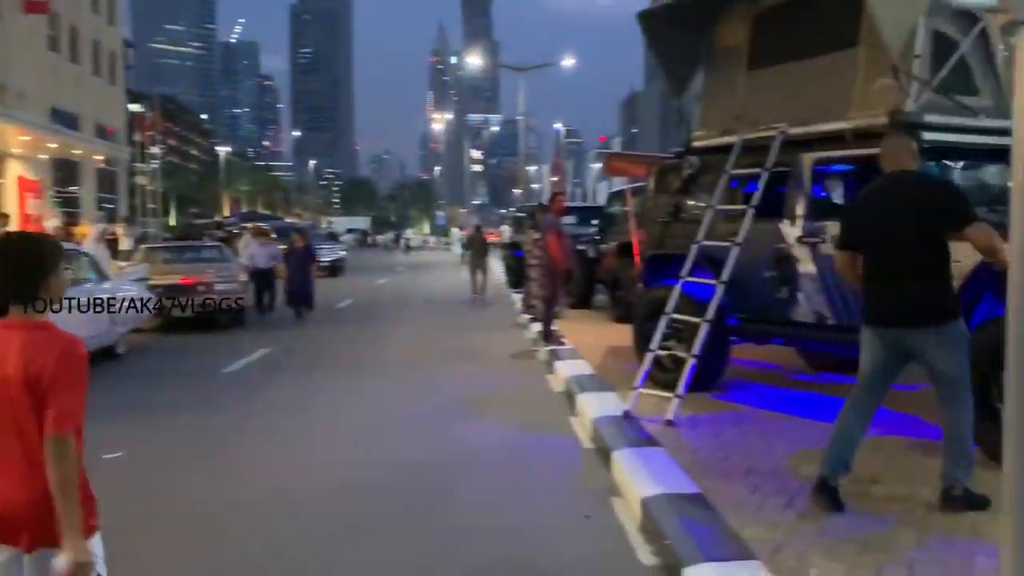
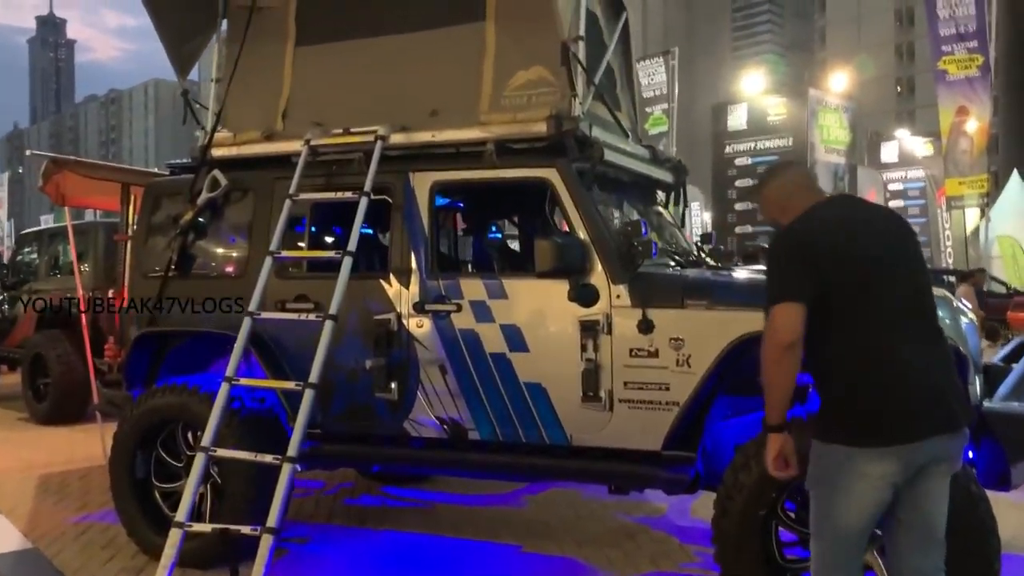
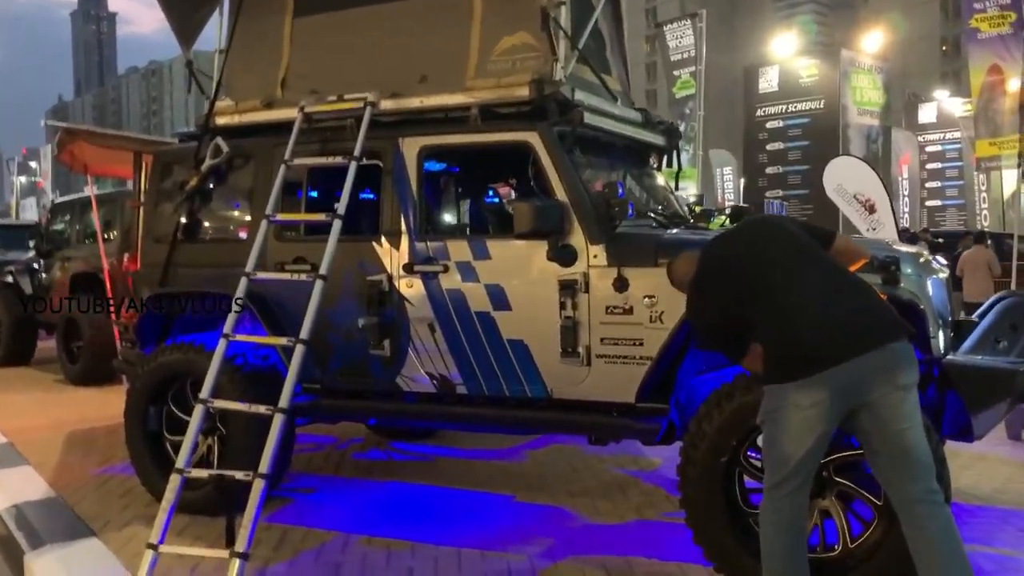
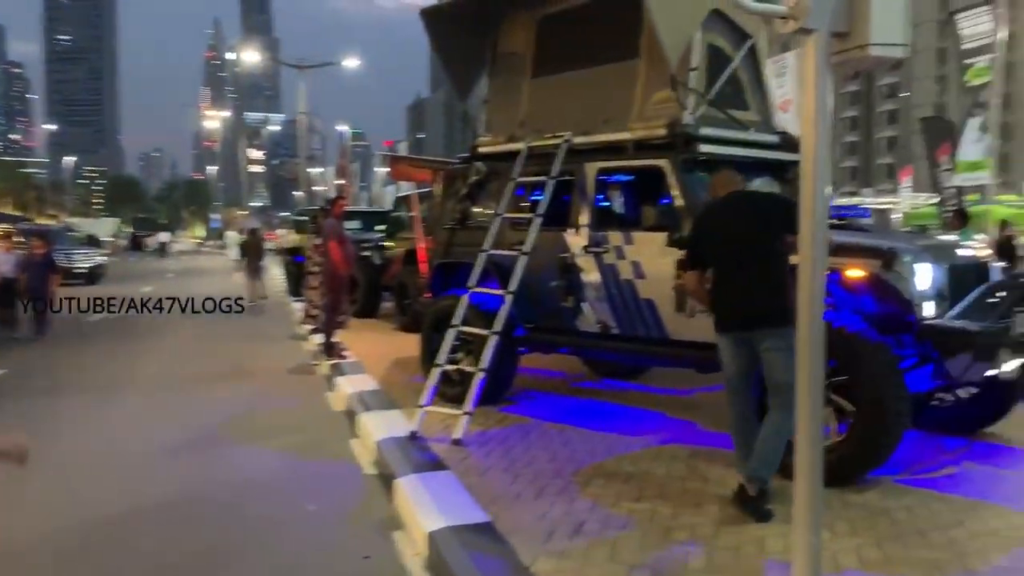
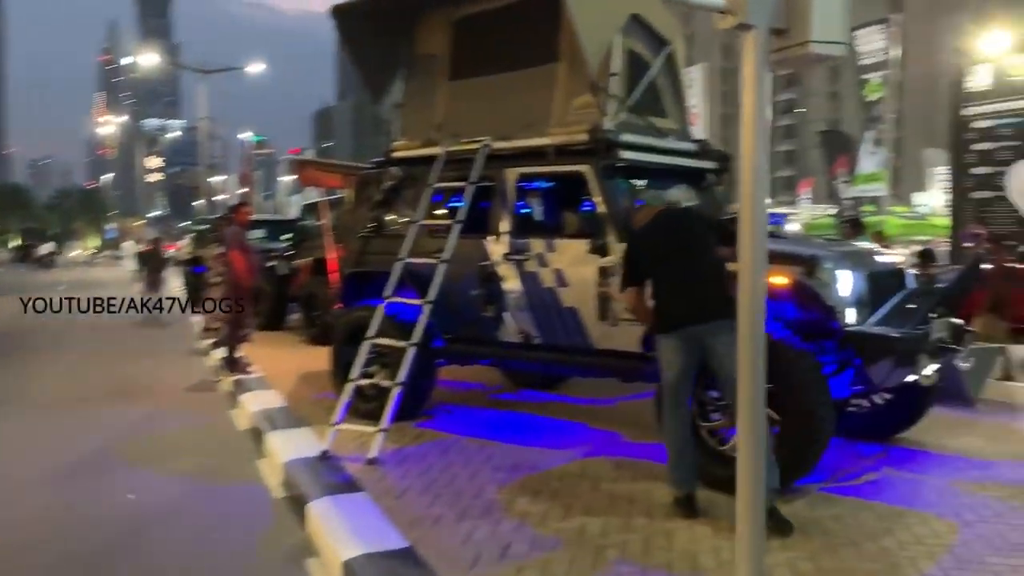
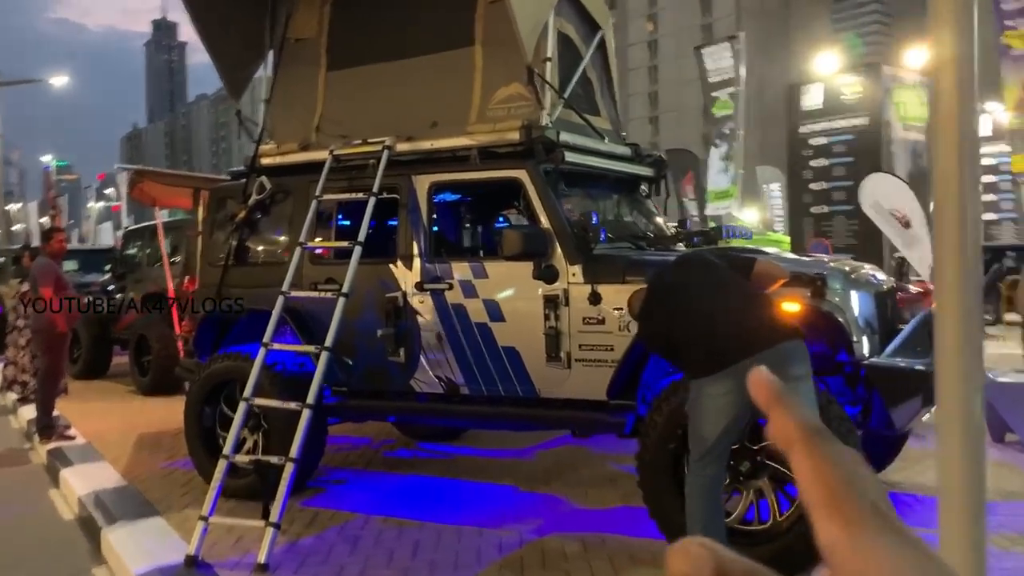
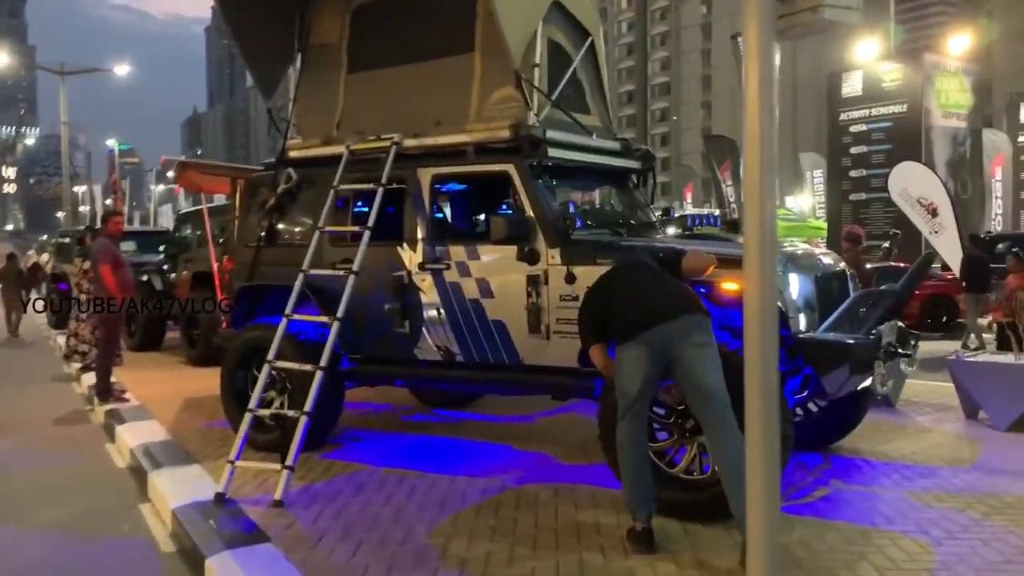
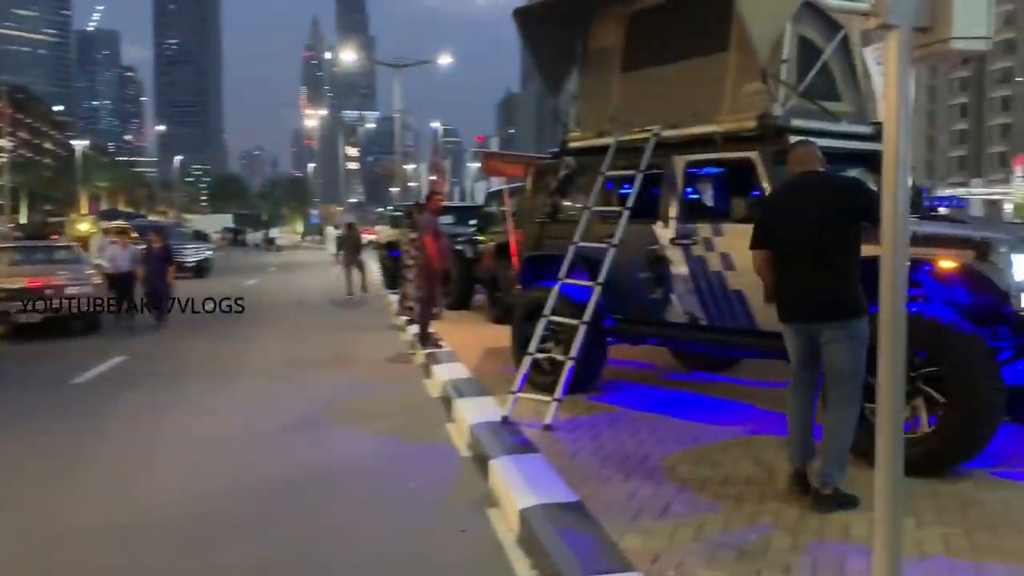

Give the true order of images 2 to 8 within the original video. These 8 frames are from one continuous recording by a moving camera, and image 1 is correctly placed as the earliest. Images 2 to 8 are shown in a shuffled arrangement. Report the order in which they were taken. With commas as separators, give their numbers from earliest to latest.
8, 4, 5, 7, 6, 3, 2
